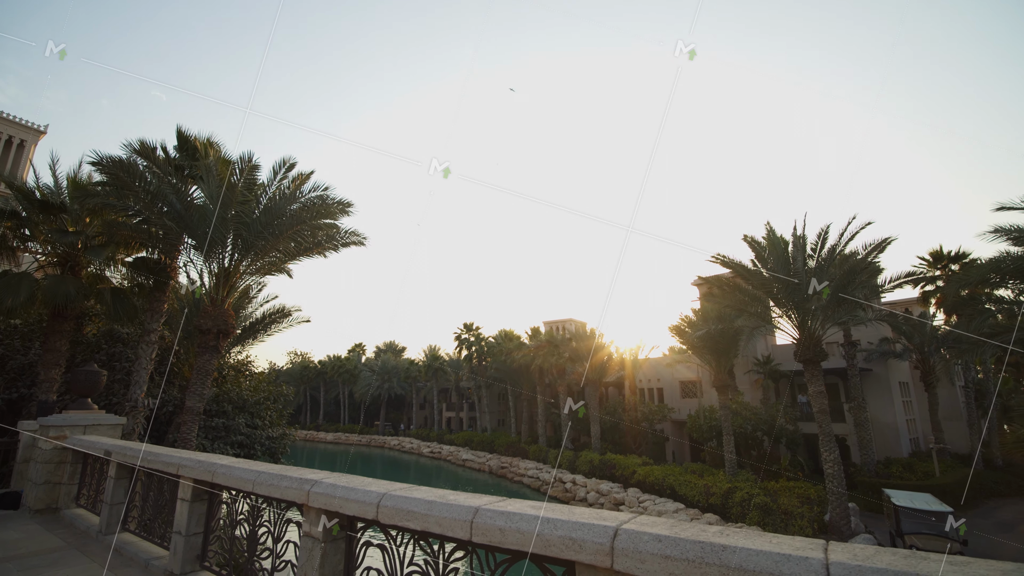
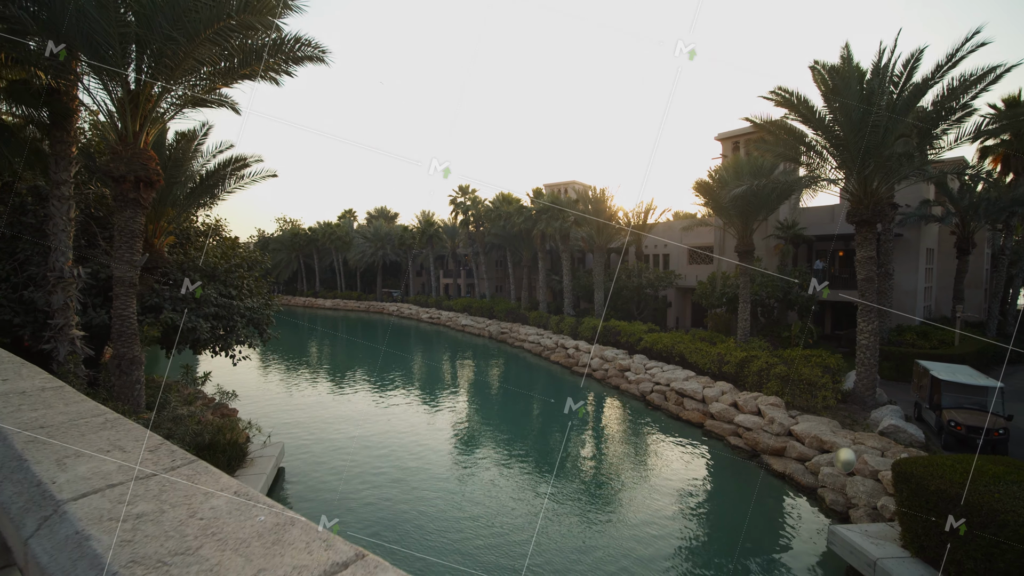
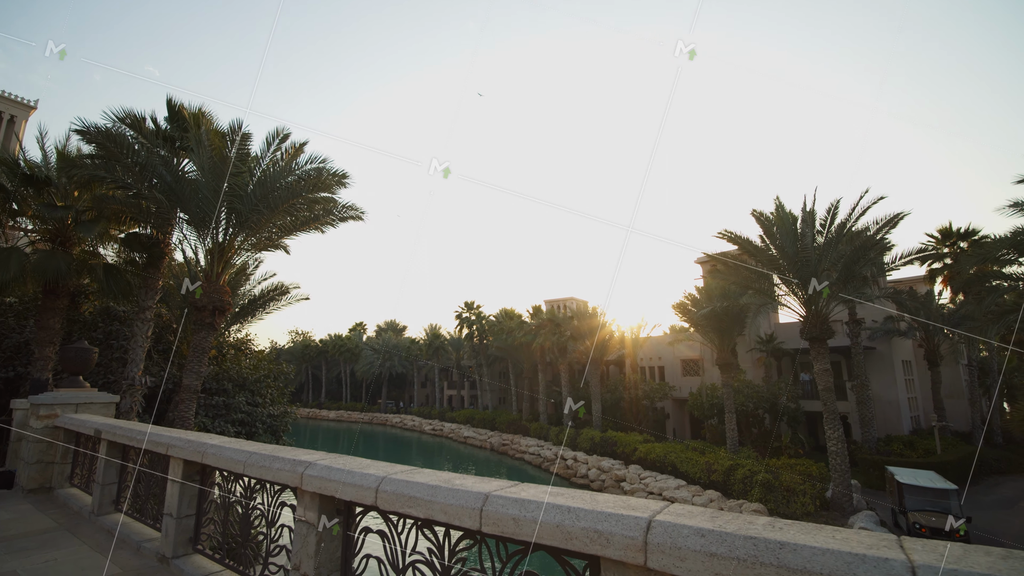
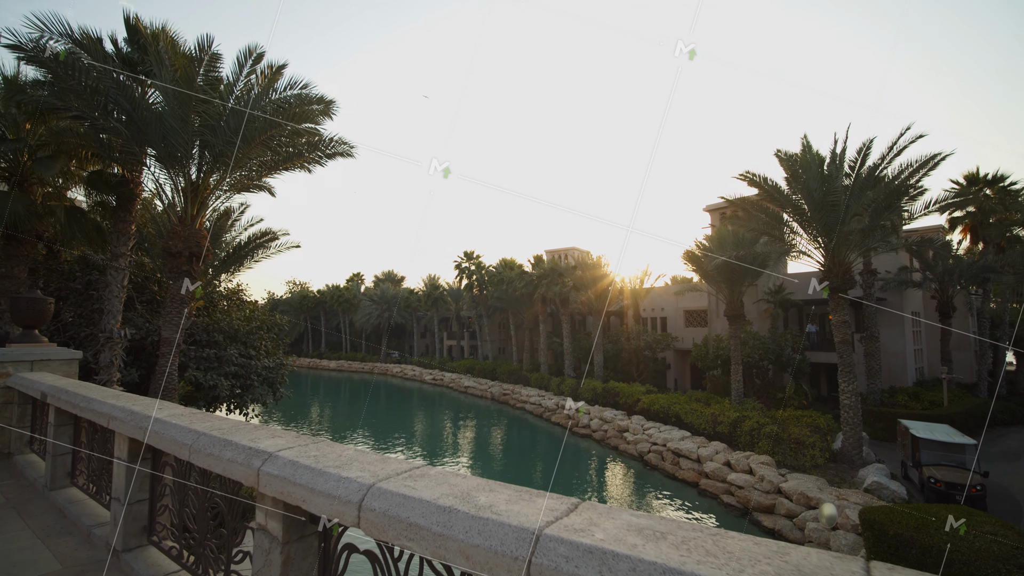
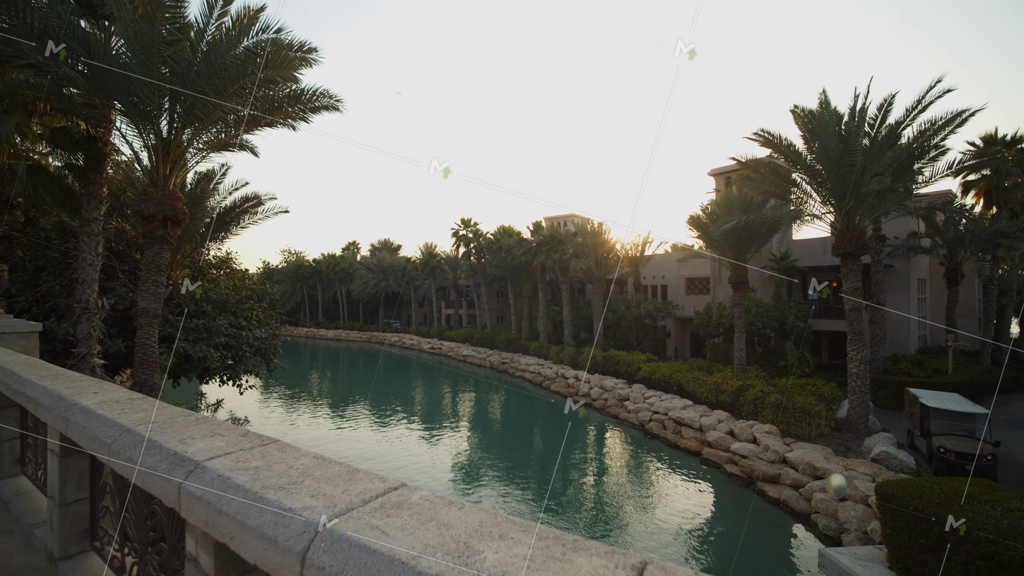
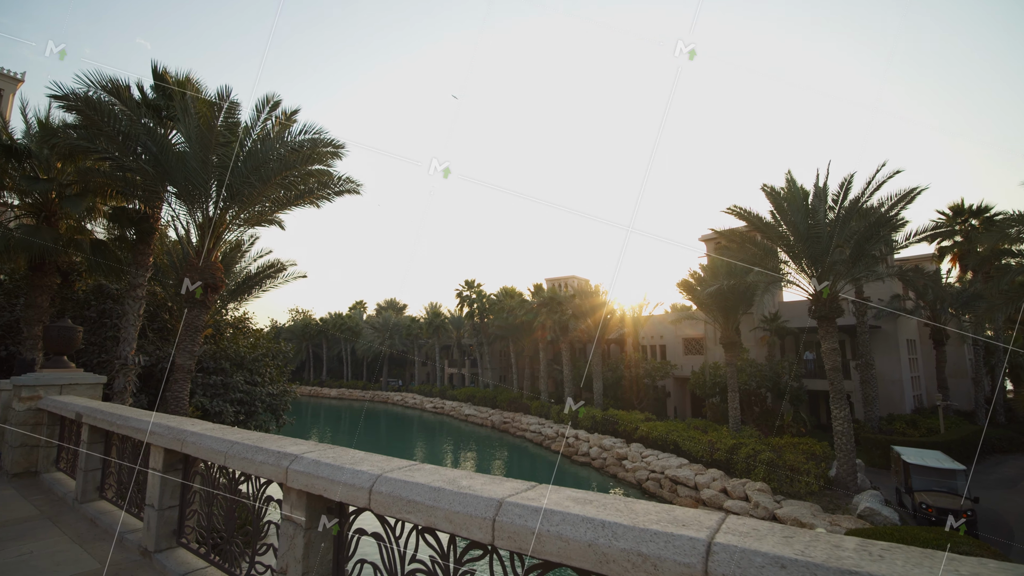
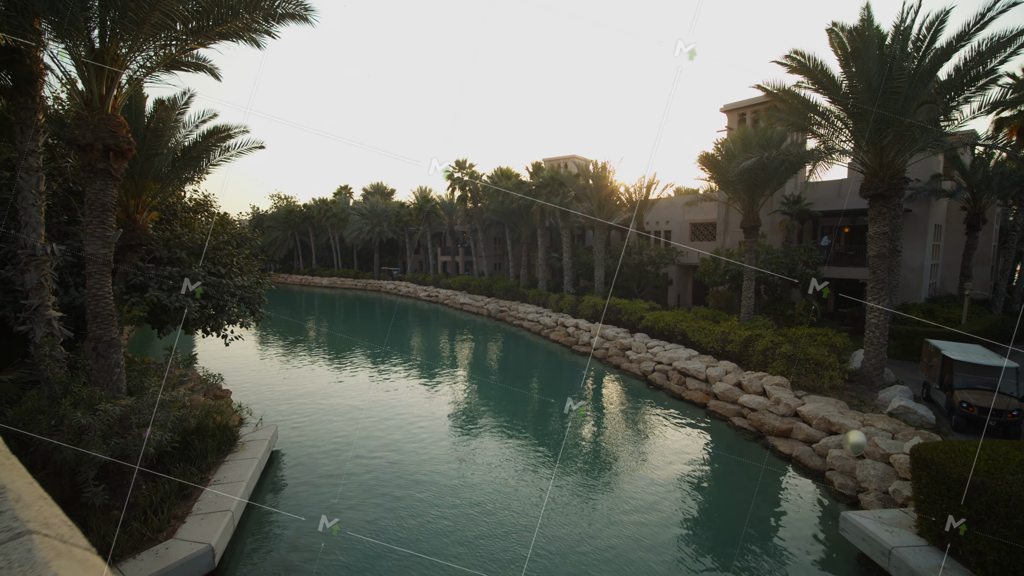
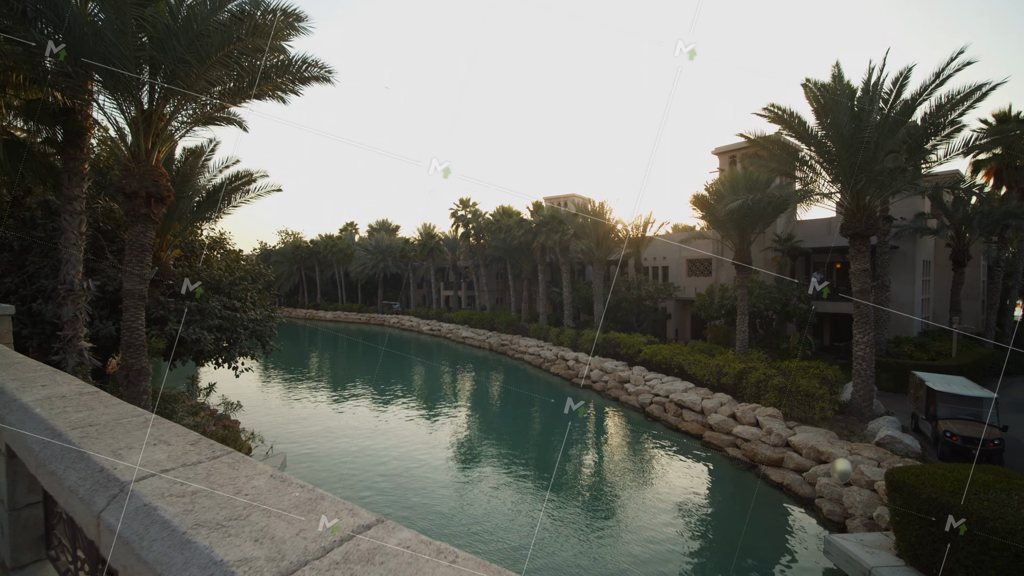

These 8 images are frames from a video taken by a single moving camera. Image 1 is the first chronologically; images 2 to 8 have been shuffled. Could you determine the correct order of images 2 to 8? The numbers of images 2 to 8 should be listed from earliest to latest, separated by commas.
3, 6, 4, 5, 8, 2, 7
